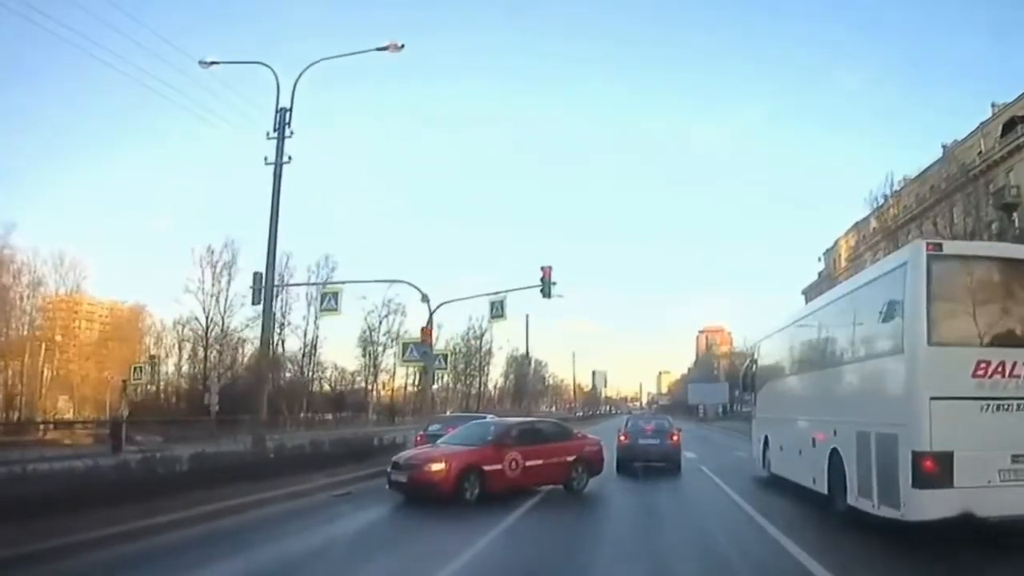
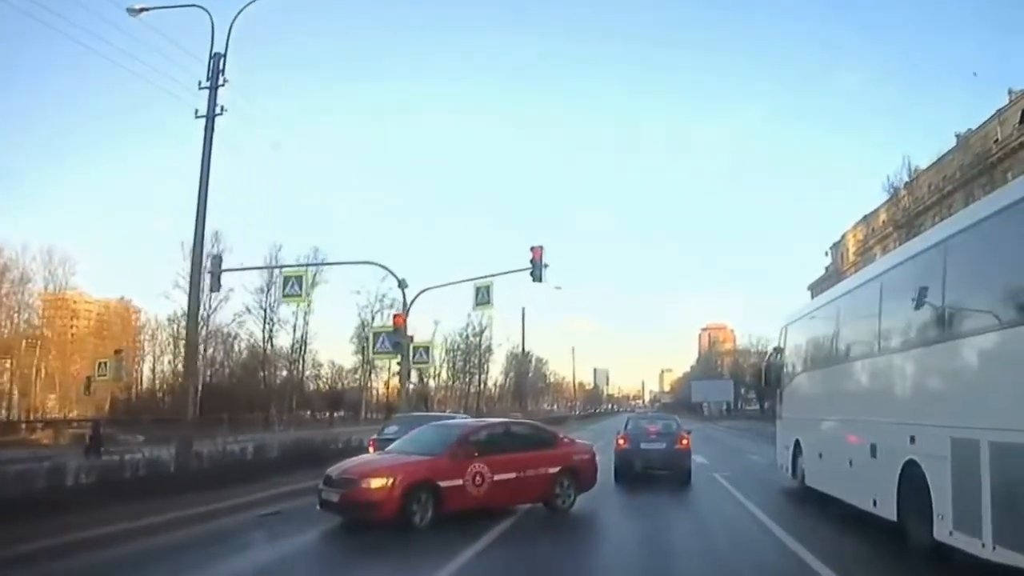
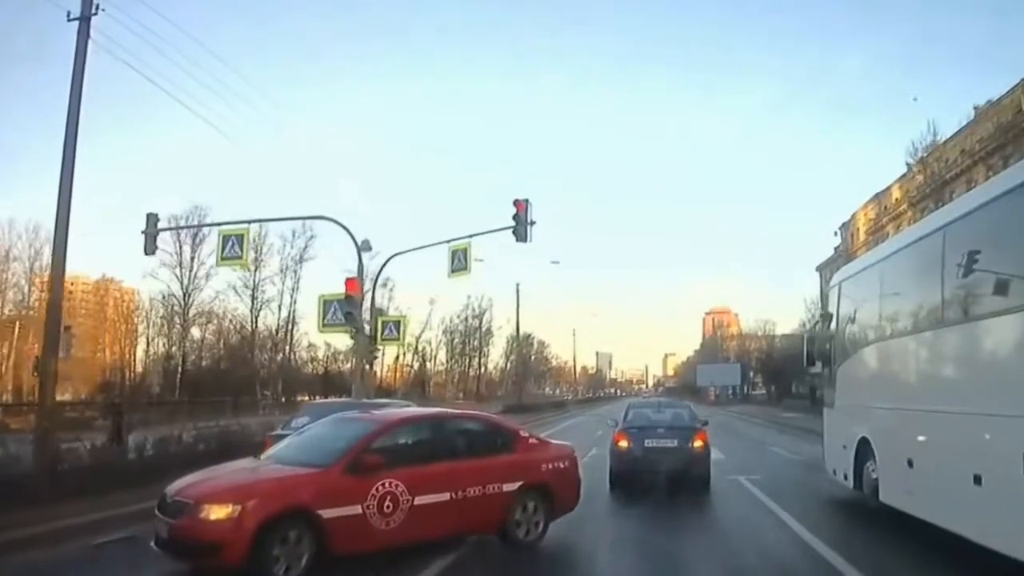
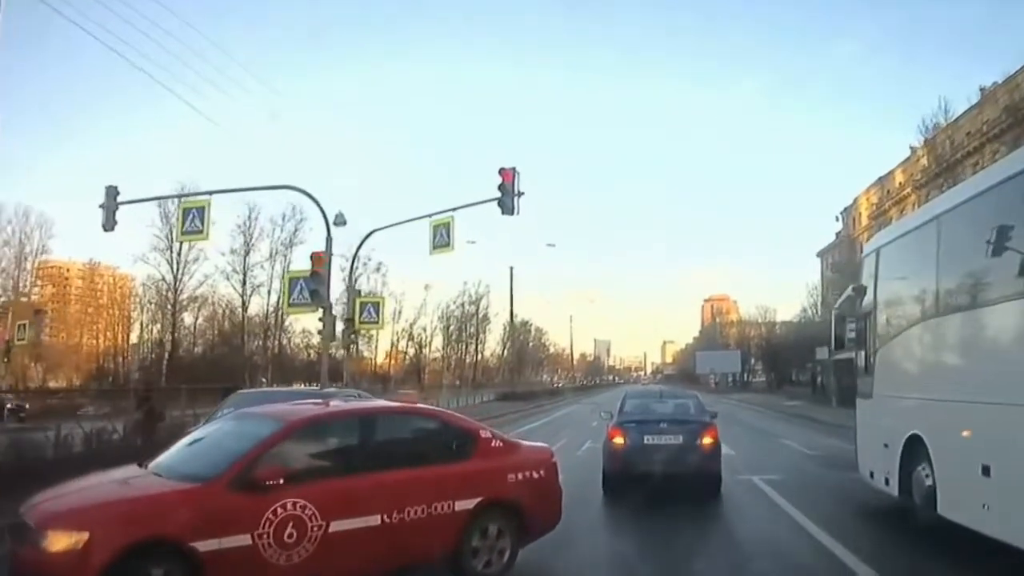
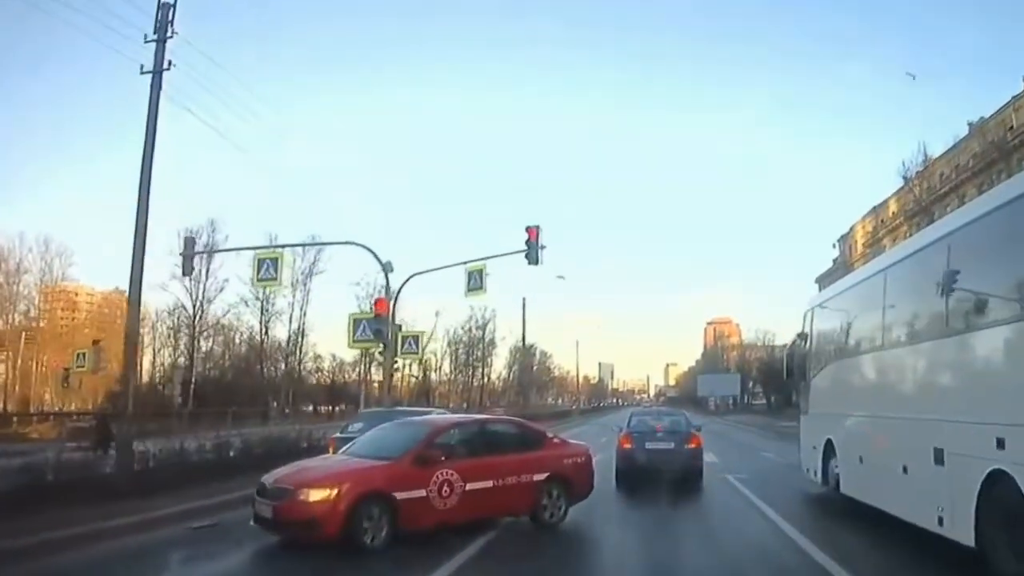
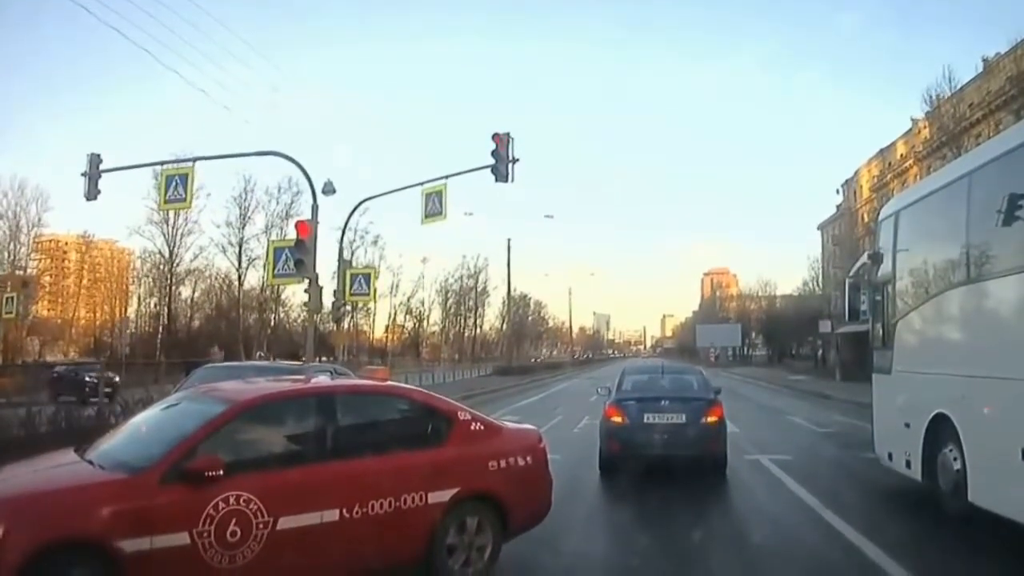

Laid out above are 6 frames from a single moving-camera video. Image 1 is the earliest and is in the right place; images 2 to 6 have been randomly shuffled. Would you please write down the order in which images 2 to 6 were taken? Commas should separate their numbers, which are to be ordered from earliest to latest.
2, 5, 3, 4, 6
